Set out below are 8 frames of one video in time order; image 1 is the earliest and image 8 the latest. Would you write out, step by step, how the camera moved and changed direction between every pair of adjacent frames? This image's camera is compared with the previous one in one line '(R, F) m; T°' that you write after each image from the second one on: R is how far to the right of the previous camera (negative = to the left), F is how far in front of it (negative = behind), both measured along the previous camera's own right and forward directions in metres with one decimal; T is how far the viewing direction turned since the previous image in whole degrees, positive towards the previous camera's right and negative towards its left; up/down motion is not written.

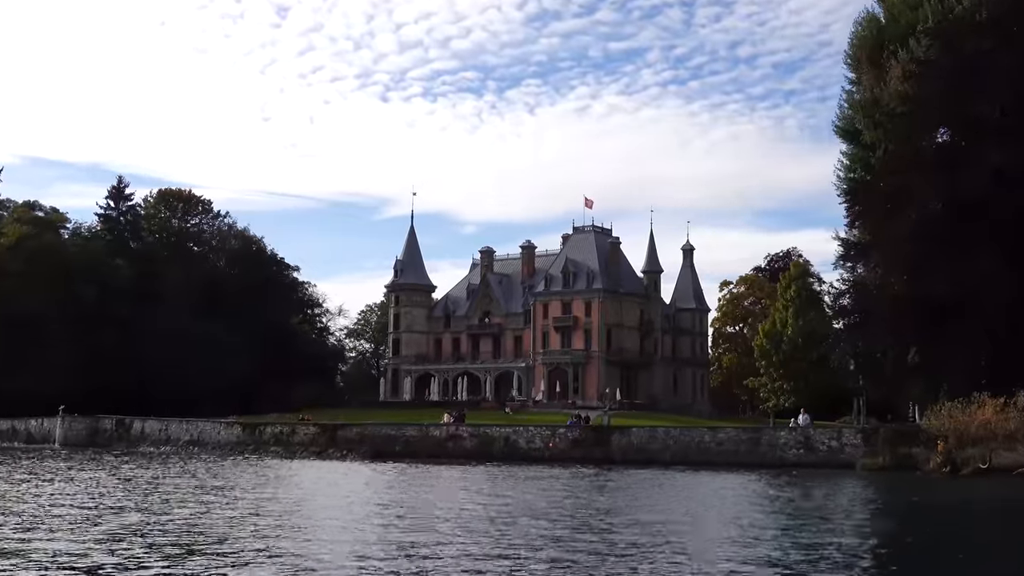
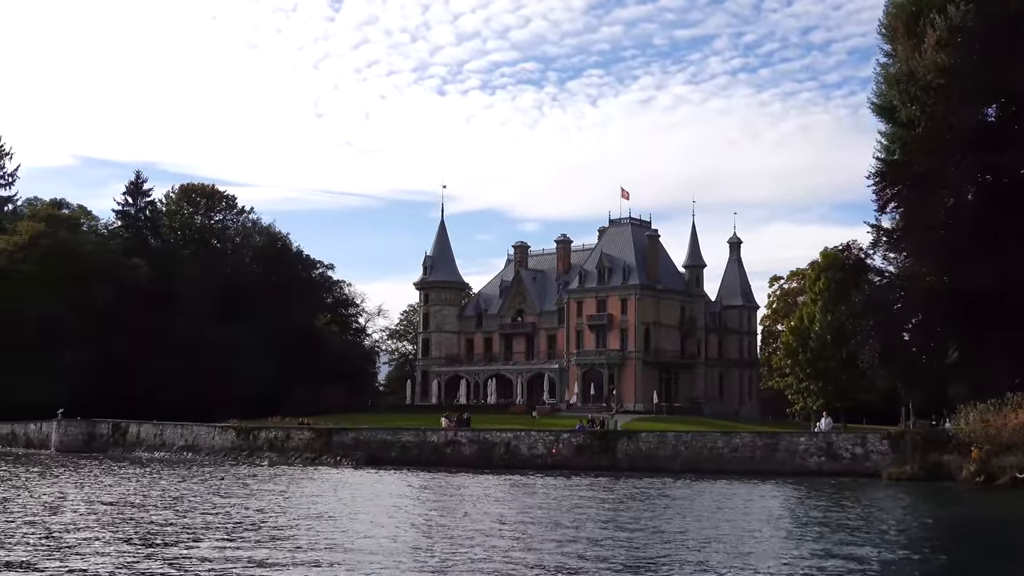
(+2.0, +2.9) m; -3°
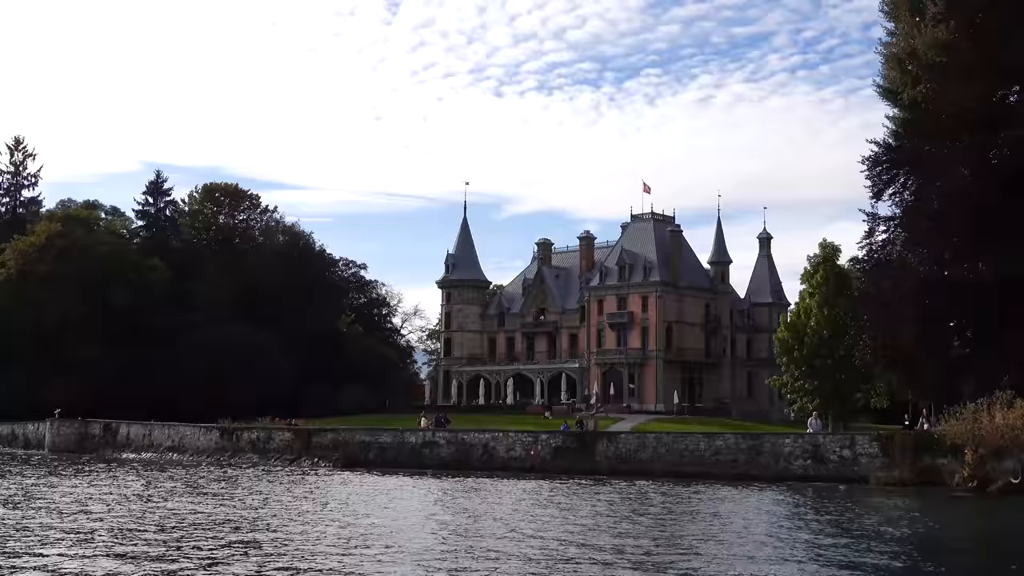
(+2.6, +1.6) m; -3°
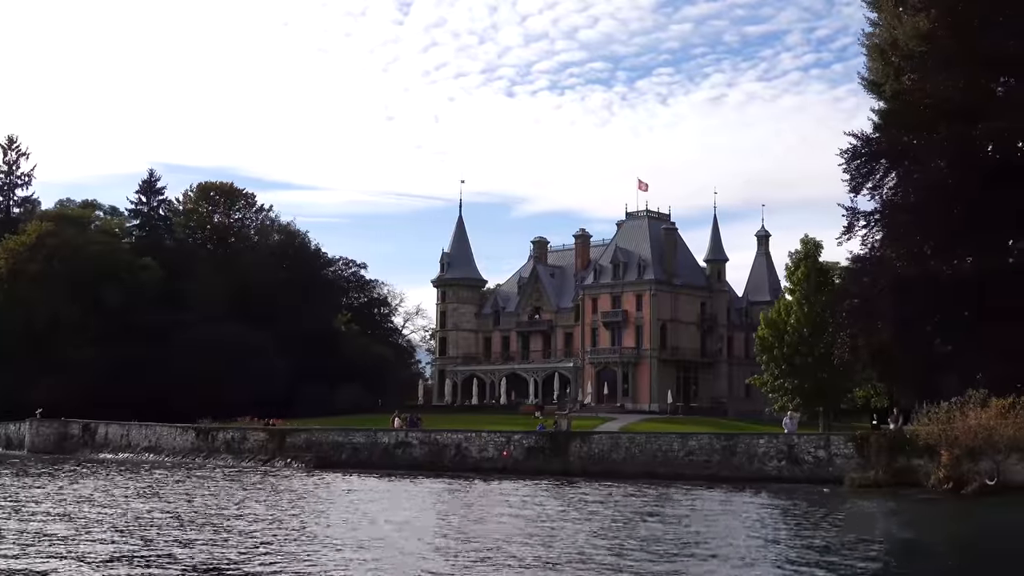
(+1.2, +0.7) m; -1°
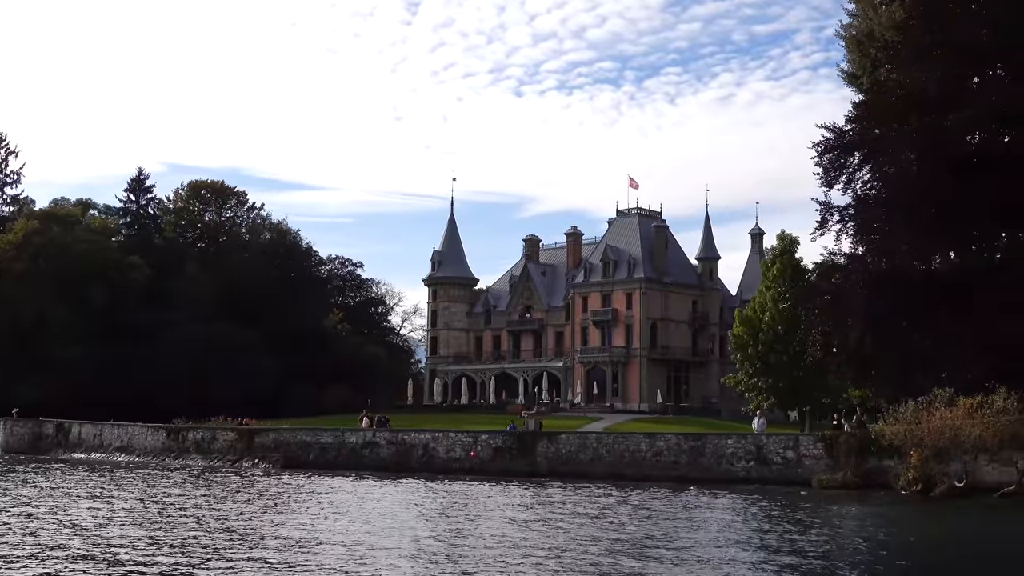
(+1.2, +0.7) m; 0°
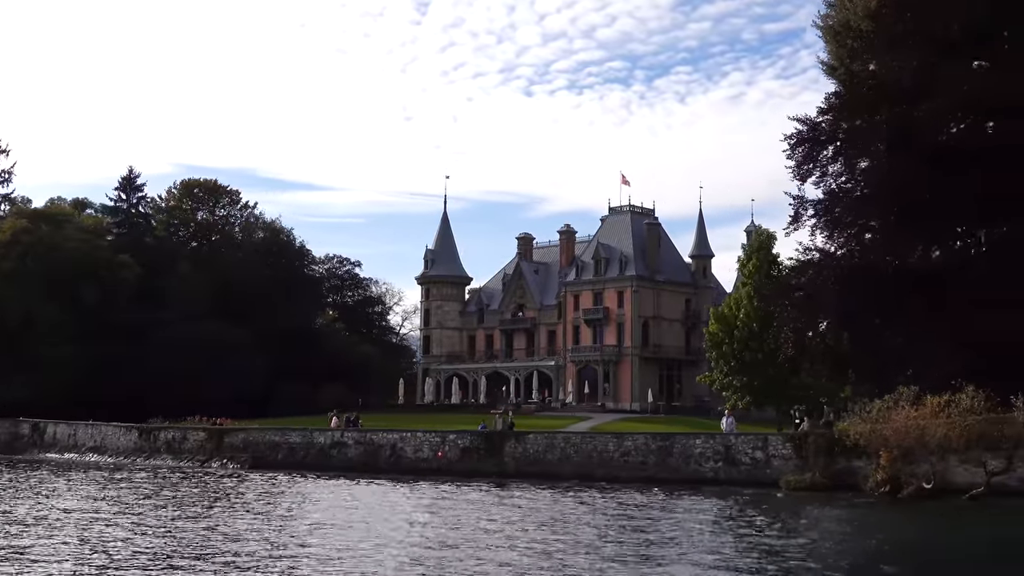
(+1.2, +0.7) m; -1°
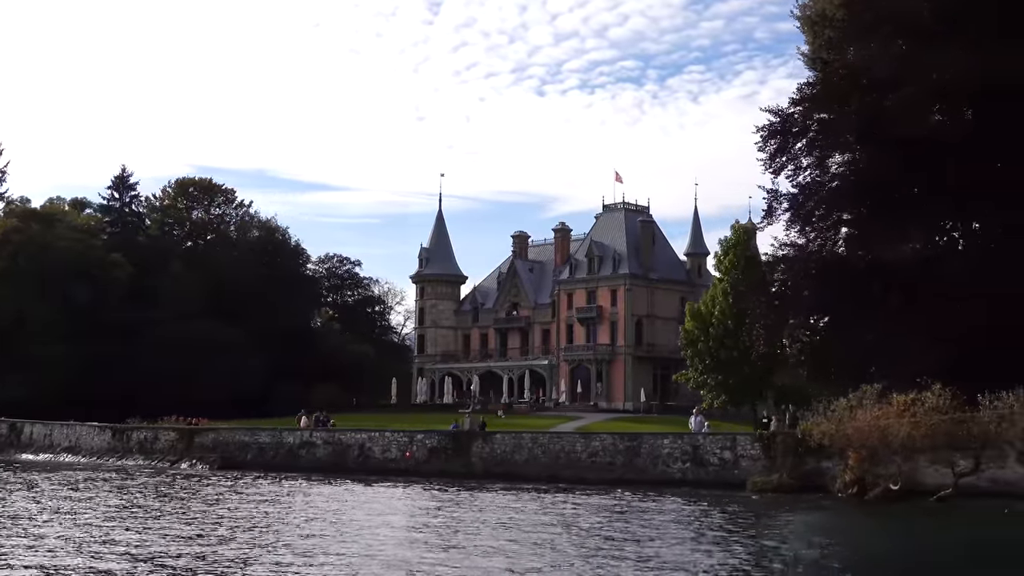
(+1.2, +0.7) m; -1°
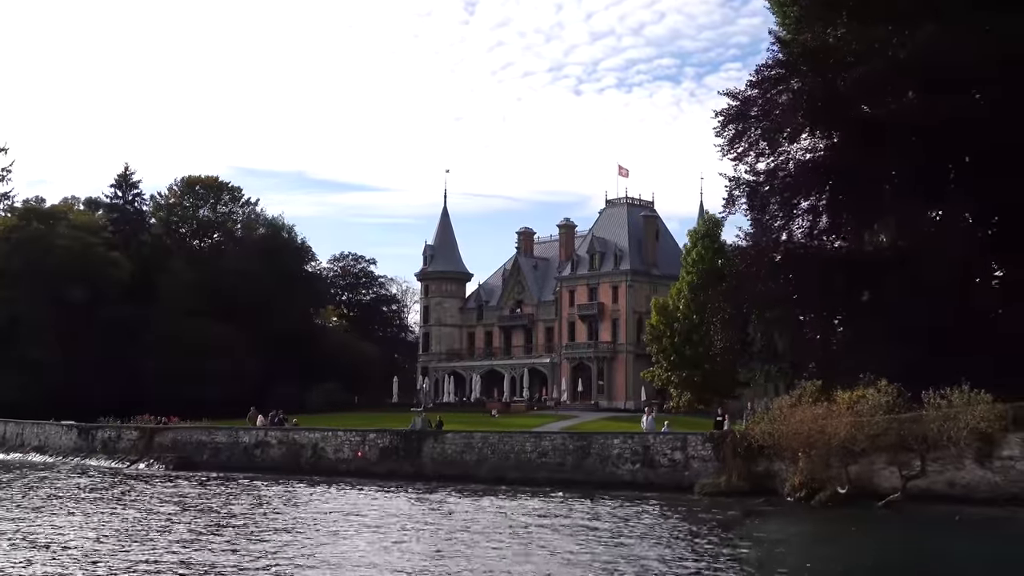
(+2.3, +1.2) m; -2°
